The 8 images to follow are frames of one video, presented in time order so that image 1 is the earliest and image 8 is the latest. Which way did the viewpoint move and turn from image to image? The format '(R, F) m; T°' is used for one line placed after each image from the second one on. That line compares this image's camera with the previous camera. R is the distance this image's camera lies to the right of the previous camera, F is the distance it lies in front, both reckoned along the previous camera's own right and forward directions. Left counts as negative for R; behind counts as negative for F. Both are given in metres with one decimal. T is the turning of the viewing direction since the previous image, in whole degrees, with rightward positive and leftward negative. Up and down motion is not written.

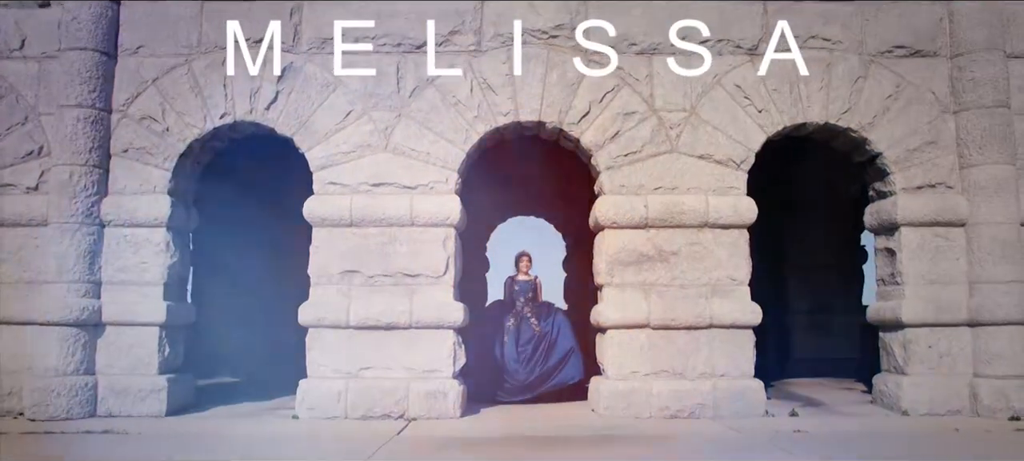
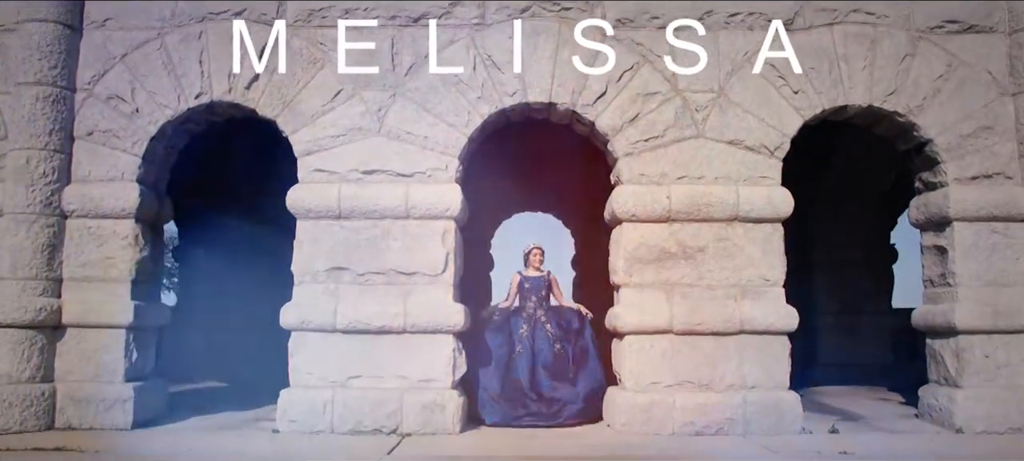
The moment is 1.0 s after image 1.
(0.0, +0.7) m; 0°
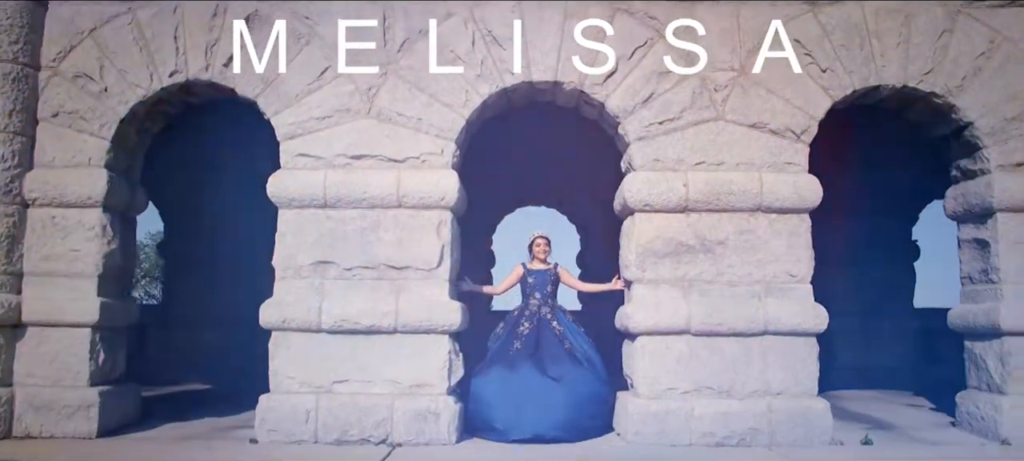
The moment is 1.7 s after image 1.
(0.0, +0.5) m; 0°
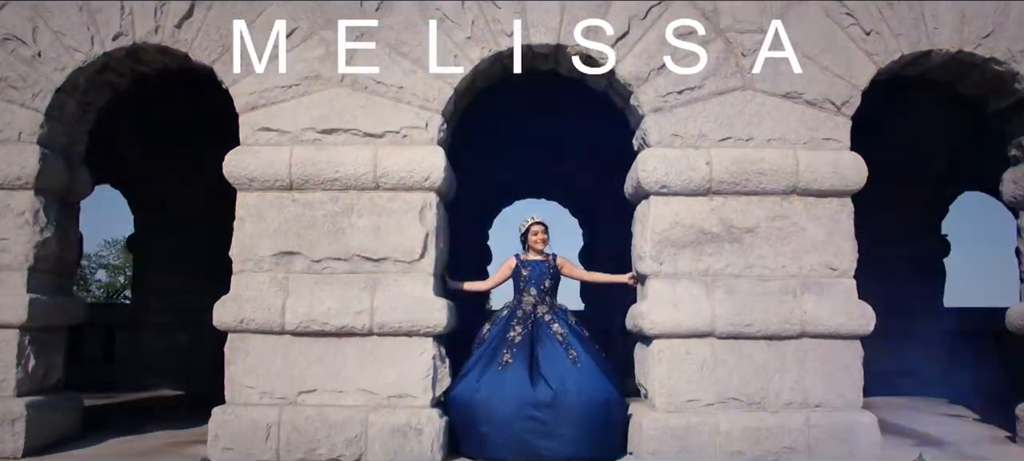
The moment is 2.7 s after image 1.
(0.0, +0.8) m; 0°
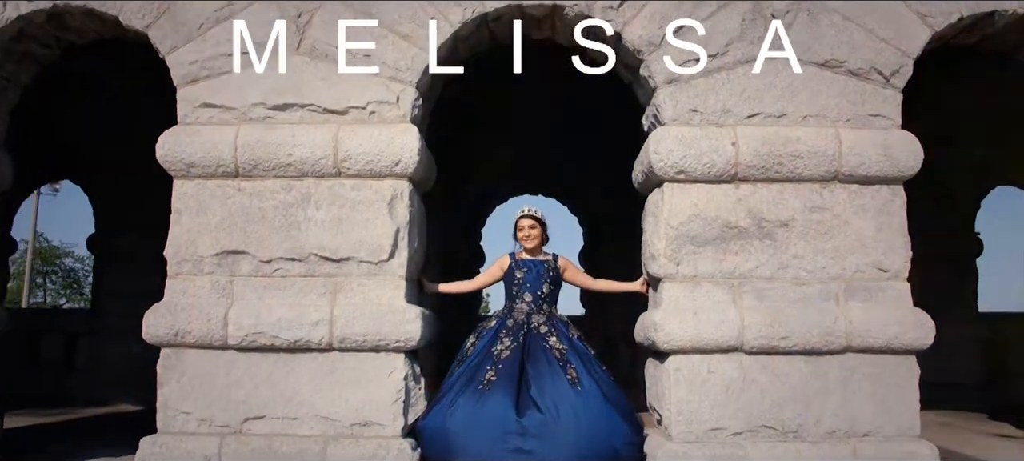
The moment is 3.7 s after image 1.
(+0.1, +0.8) m; 0°
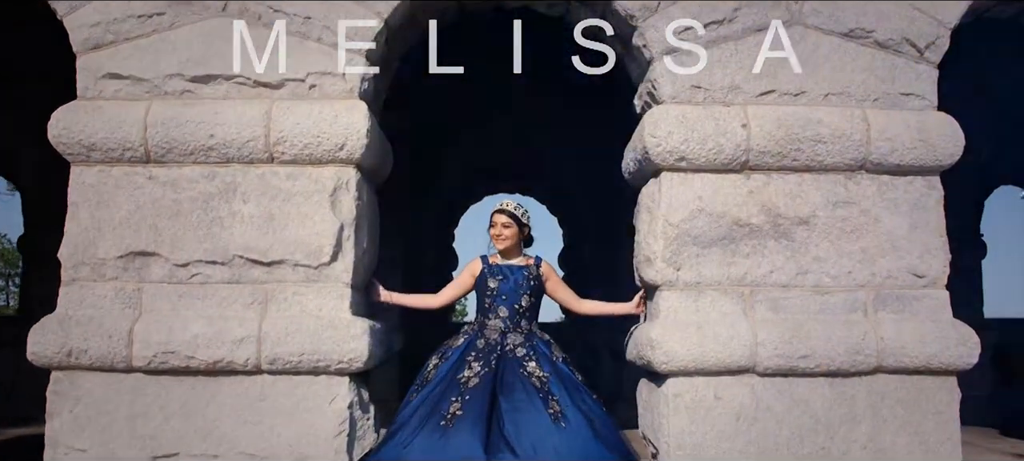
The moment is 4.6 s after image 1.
(0.0, +0.7) m; +2°
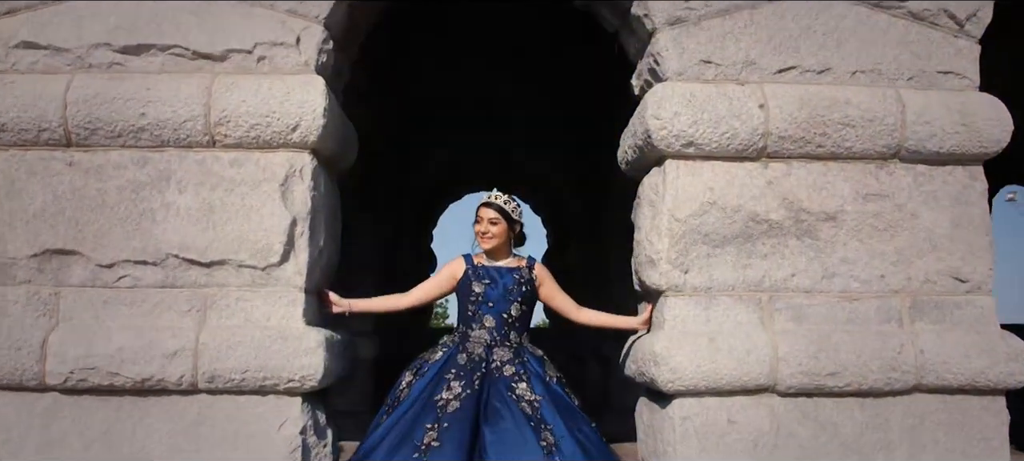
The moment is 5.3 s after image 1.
(0.0, +0.5) m; +1°
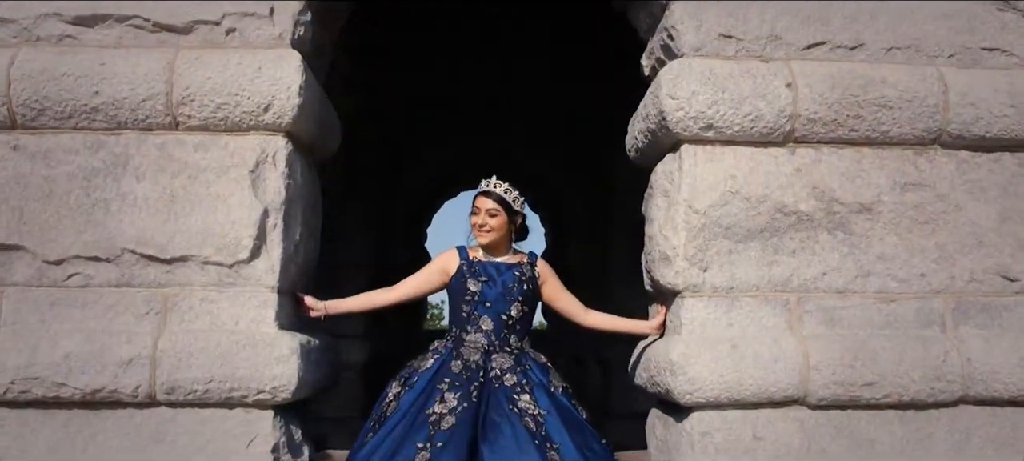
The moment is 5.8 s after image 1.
(0.0, +0.3) m; 0°
